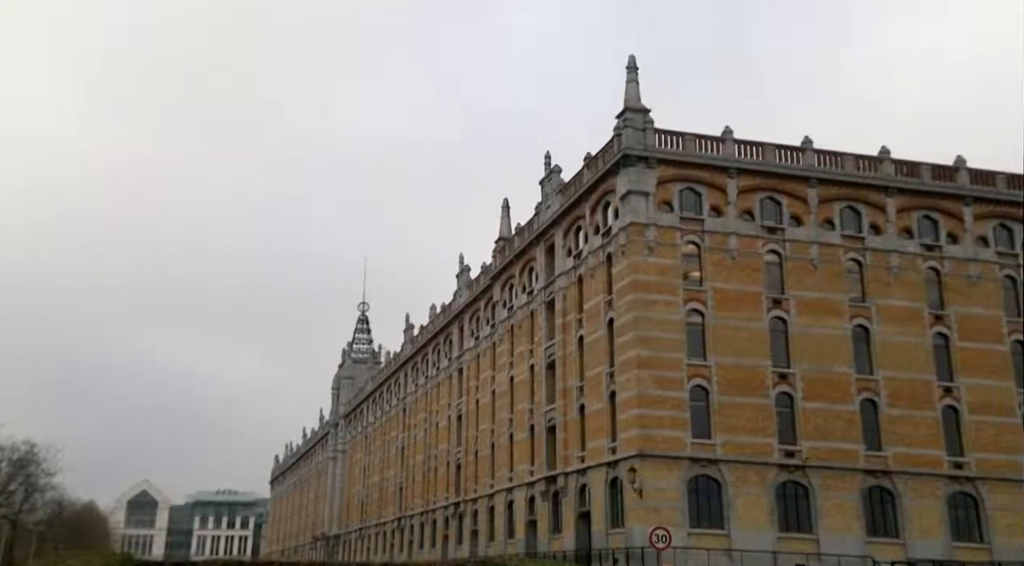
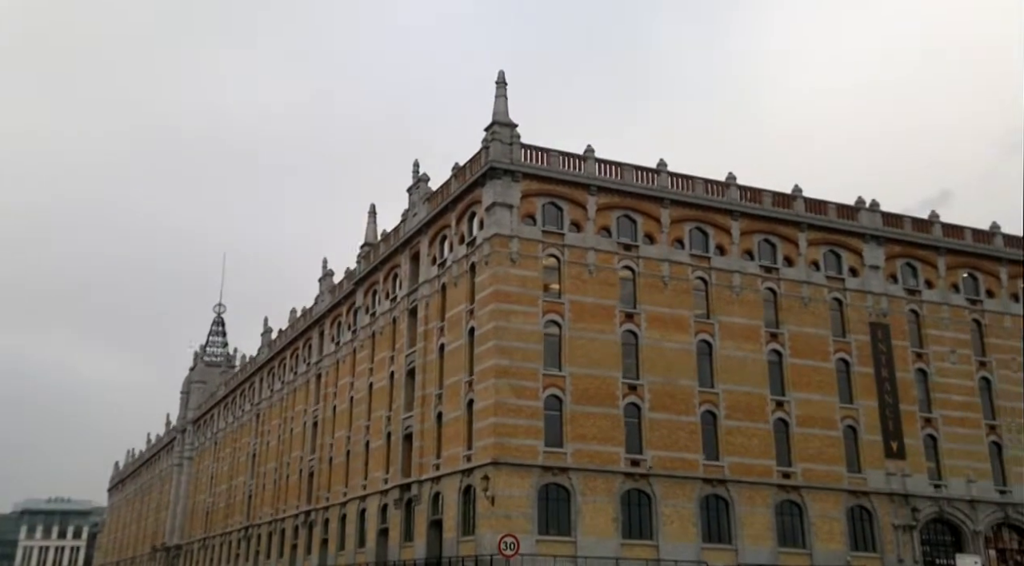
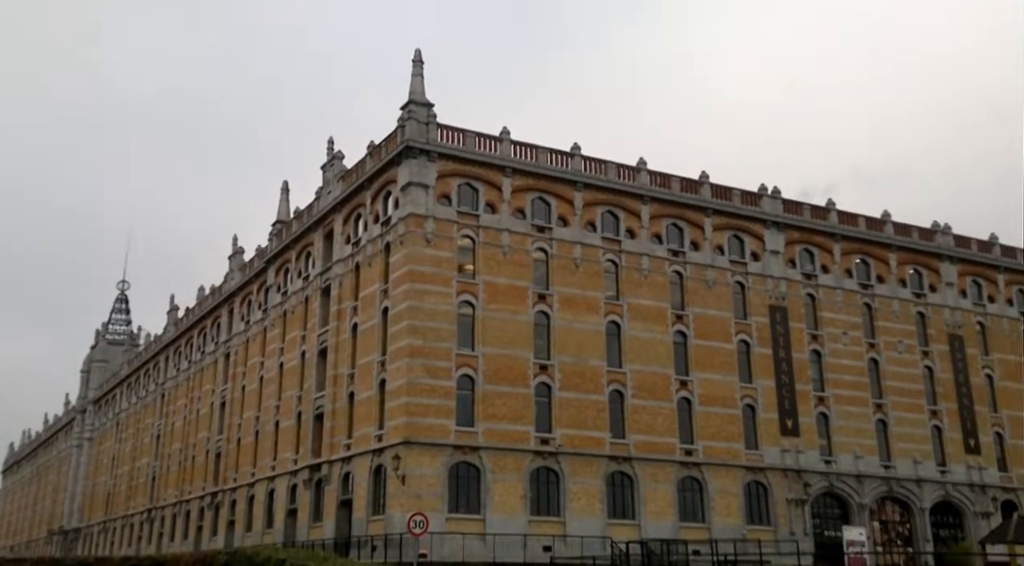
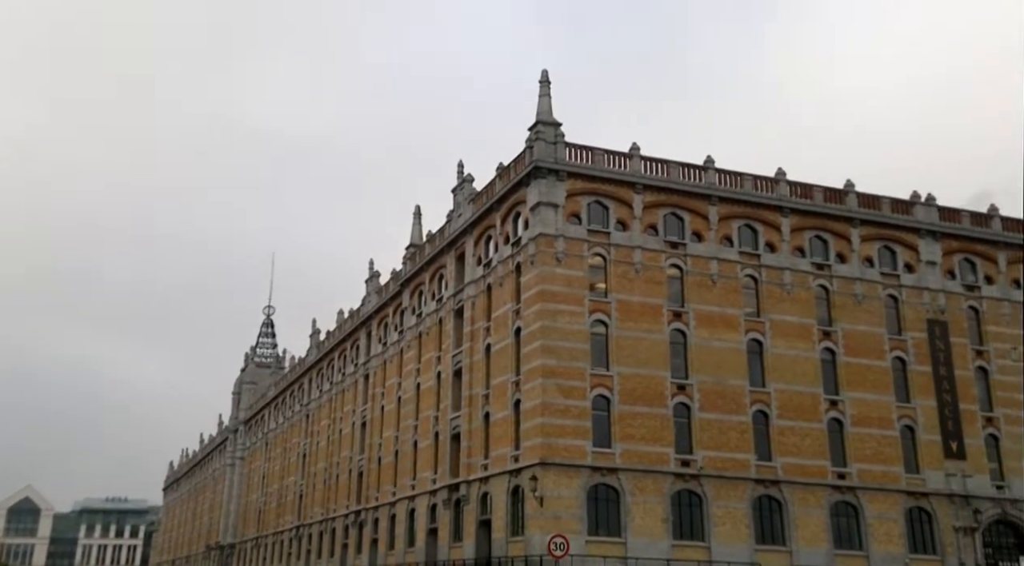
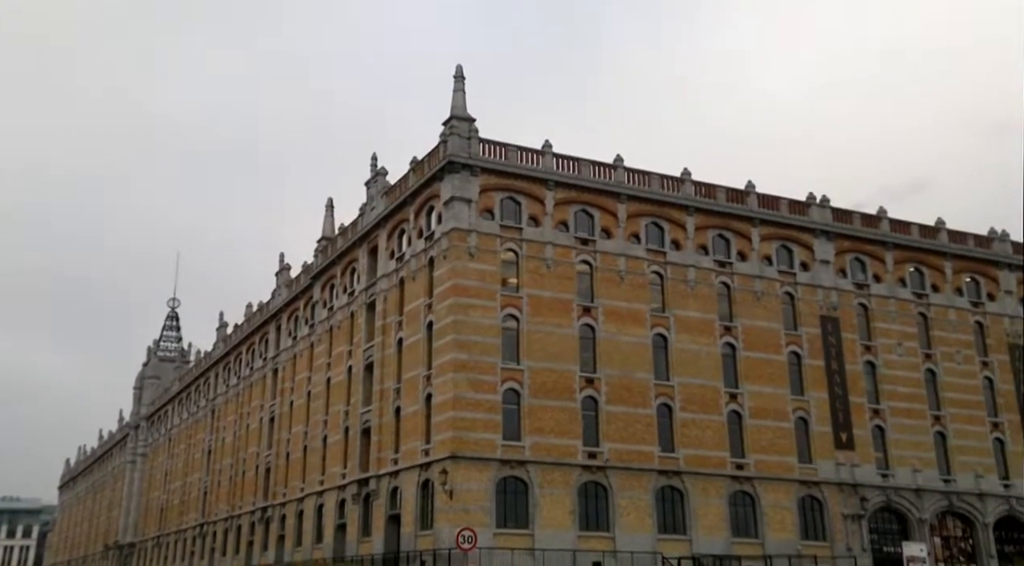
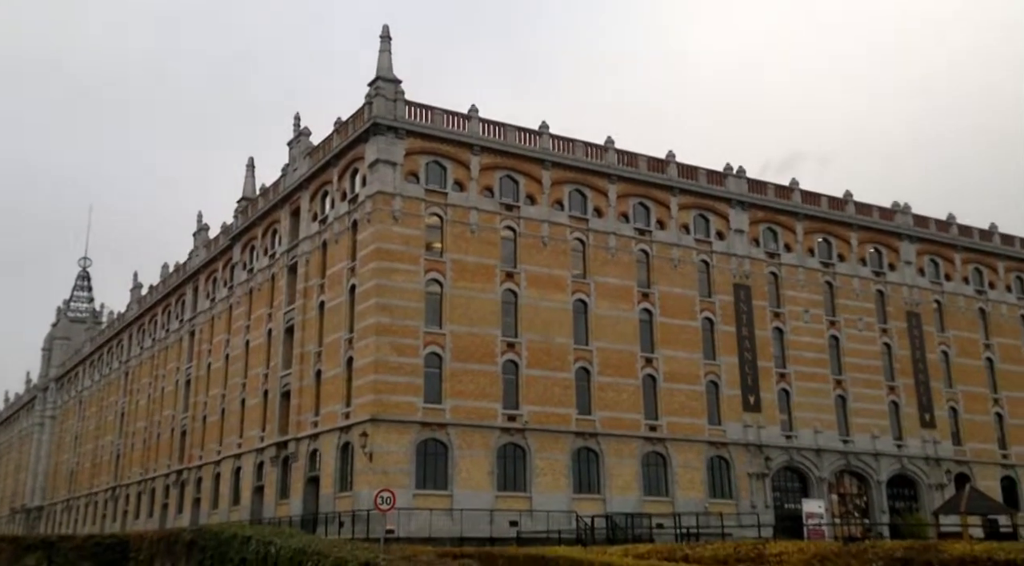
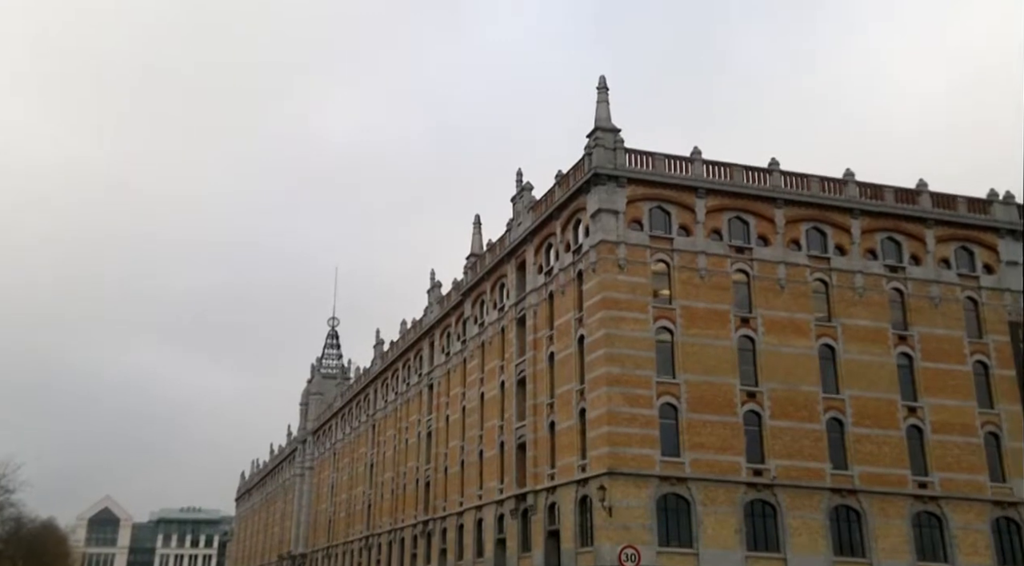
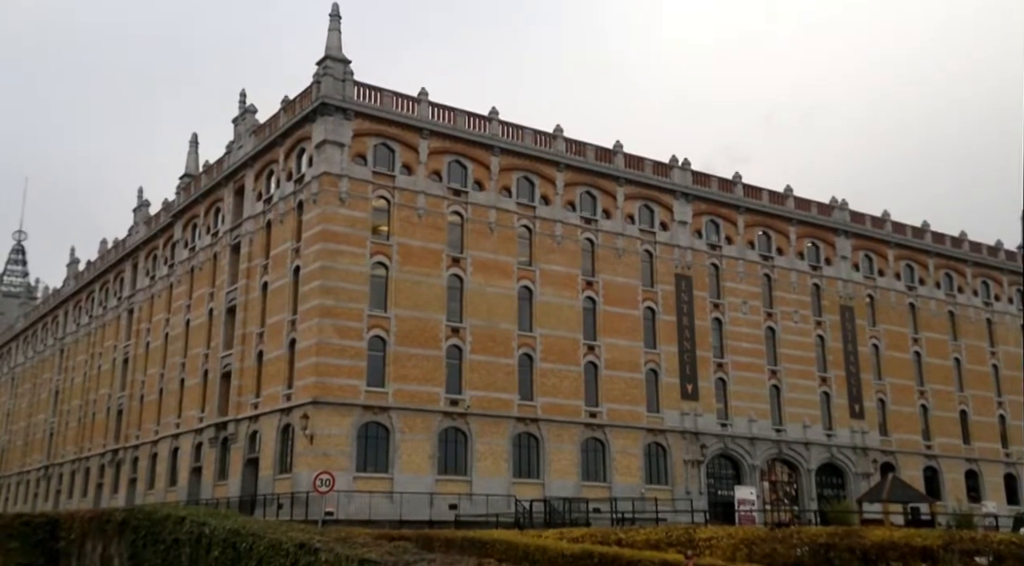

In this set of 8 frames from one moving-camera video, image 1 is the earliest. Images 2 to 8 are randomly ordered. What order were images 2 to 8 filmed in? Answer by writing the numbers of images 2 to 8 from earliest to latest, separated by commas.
7, 4, 2, 5, 3, 6, 8
